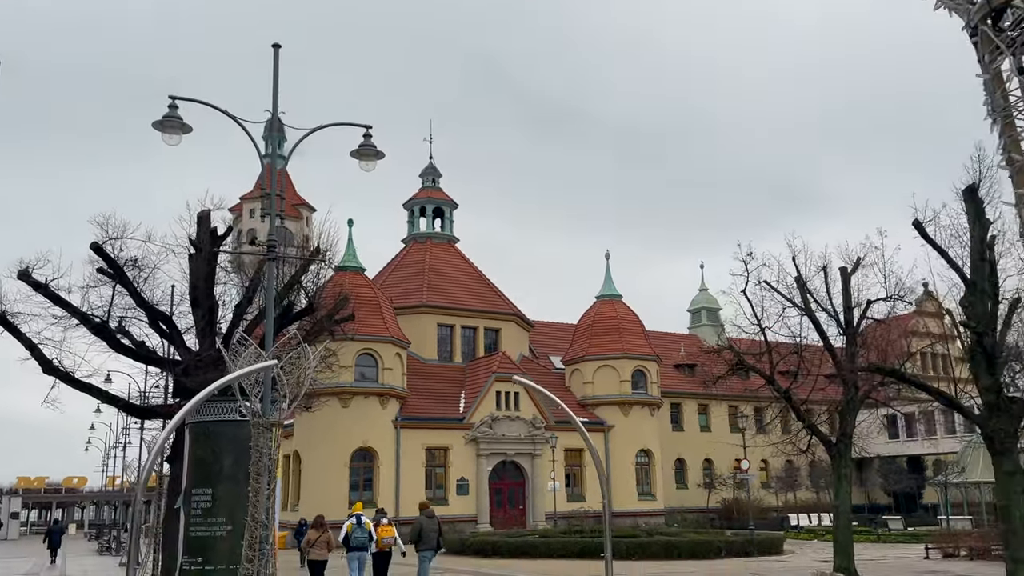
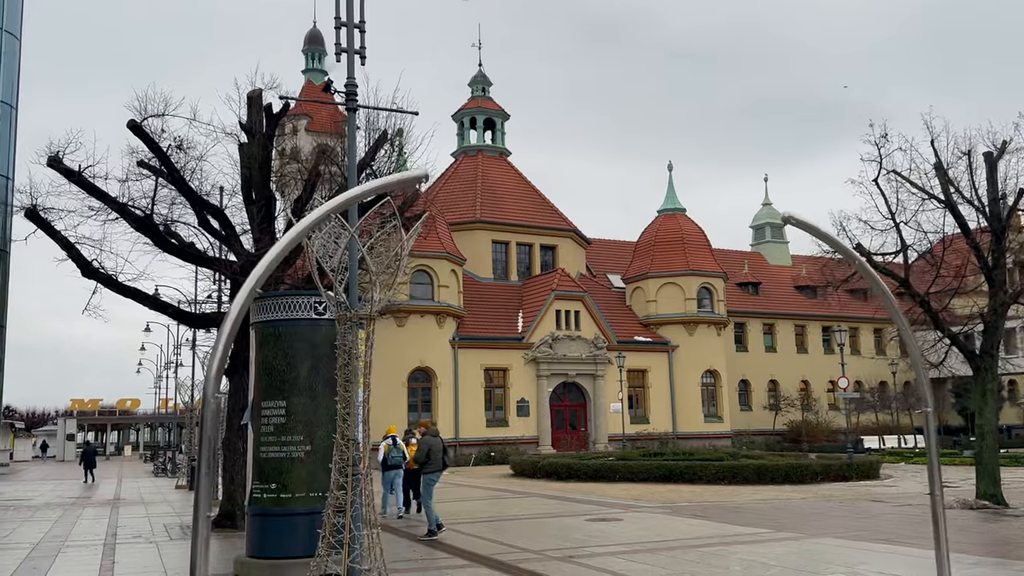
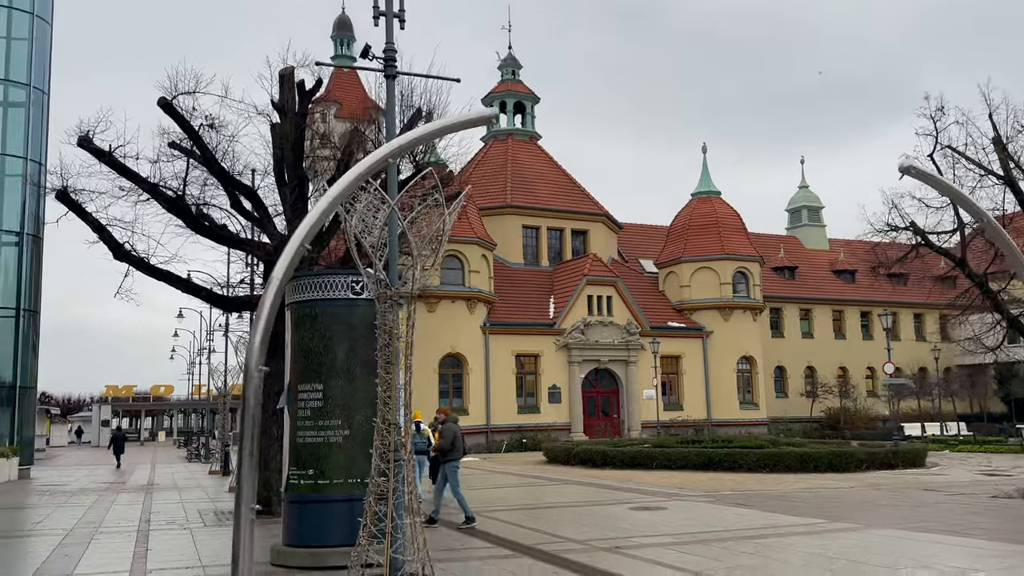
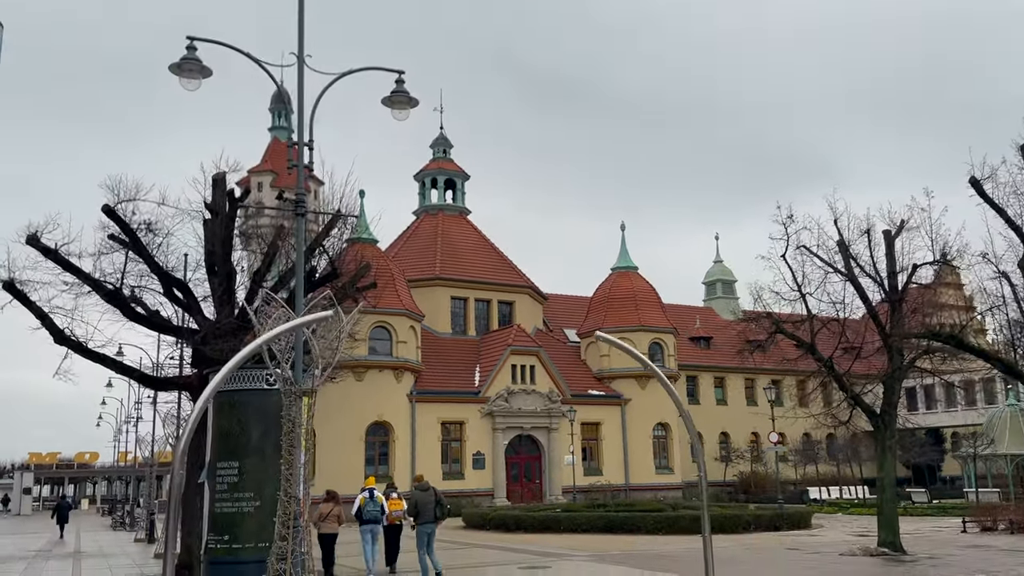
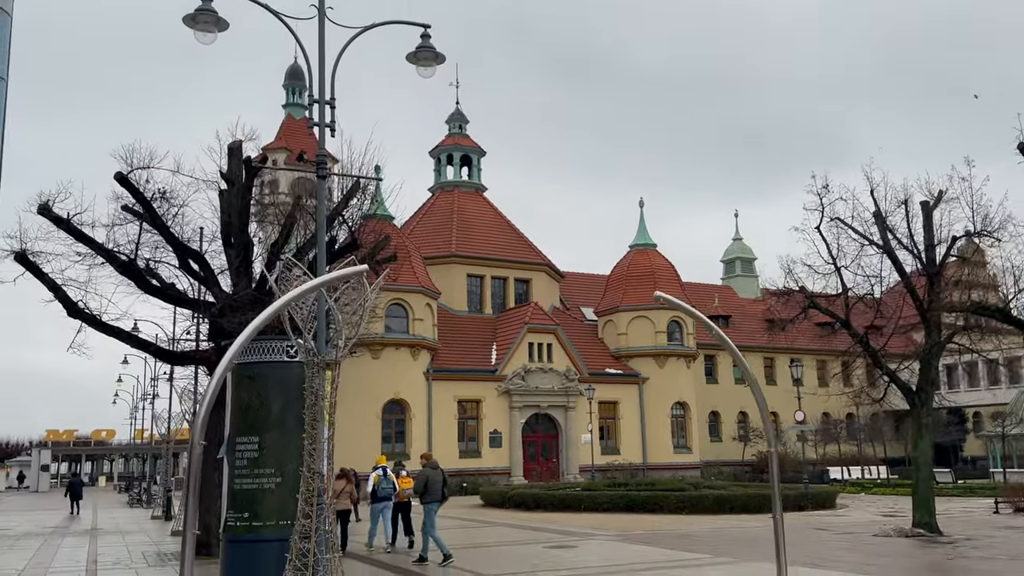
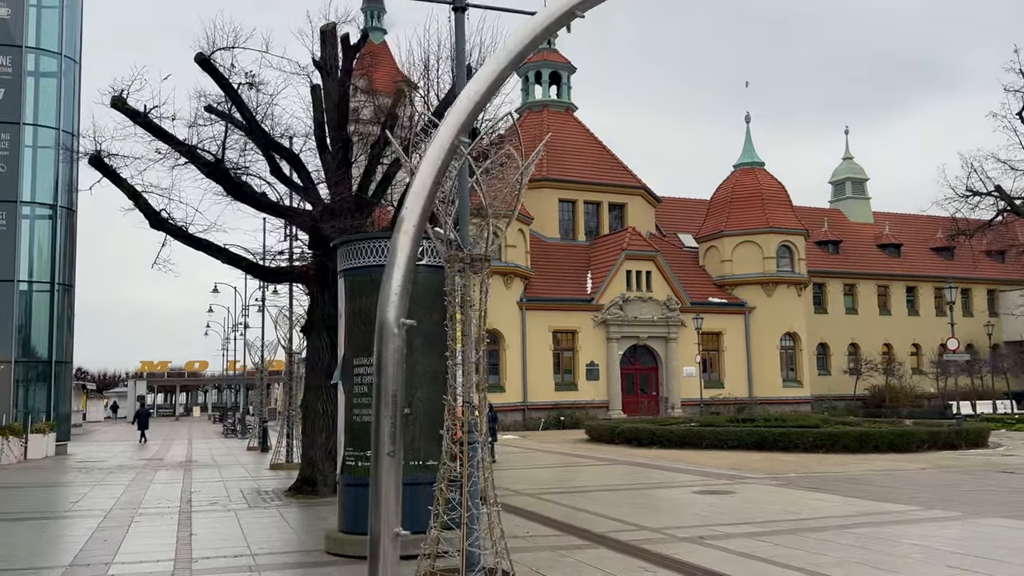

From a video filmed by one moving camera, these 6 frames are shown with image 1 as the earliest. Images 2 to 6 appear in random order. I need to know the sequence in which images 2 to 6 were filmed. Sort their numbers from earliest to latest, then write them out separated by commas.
4, 5, 2, 3, 6
